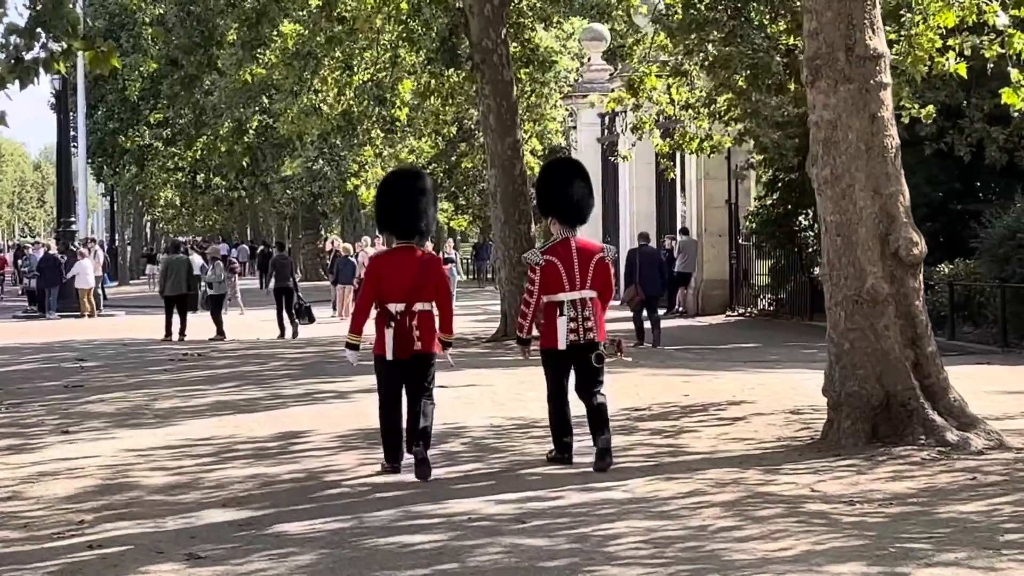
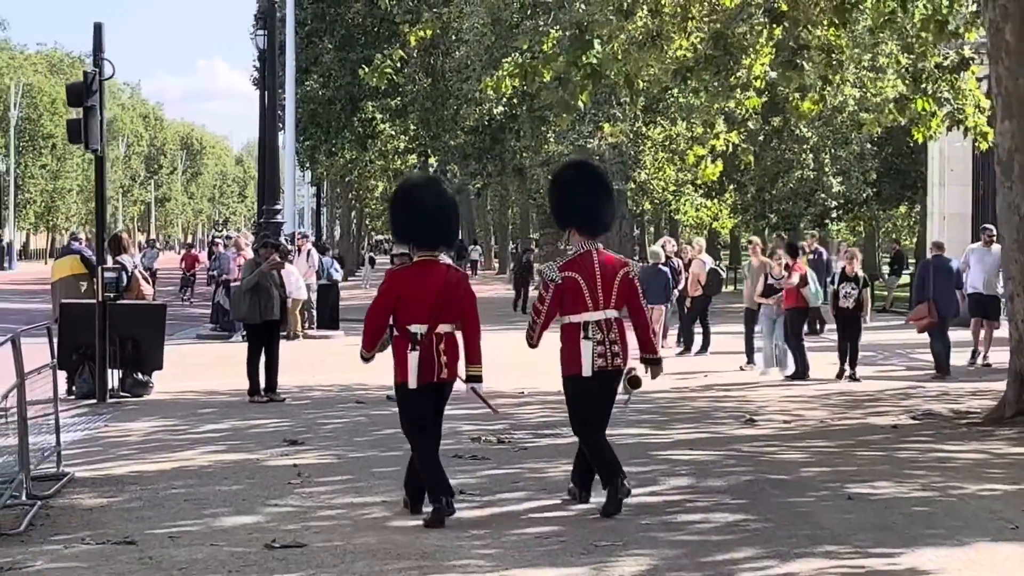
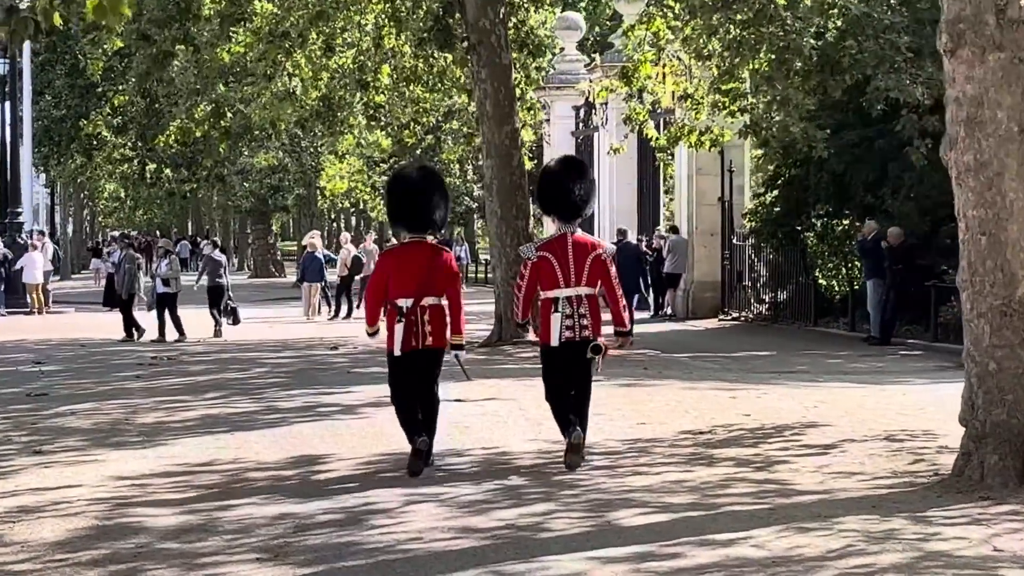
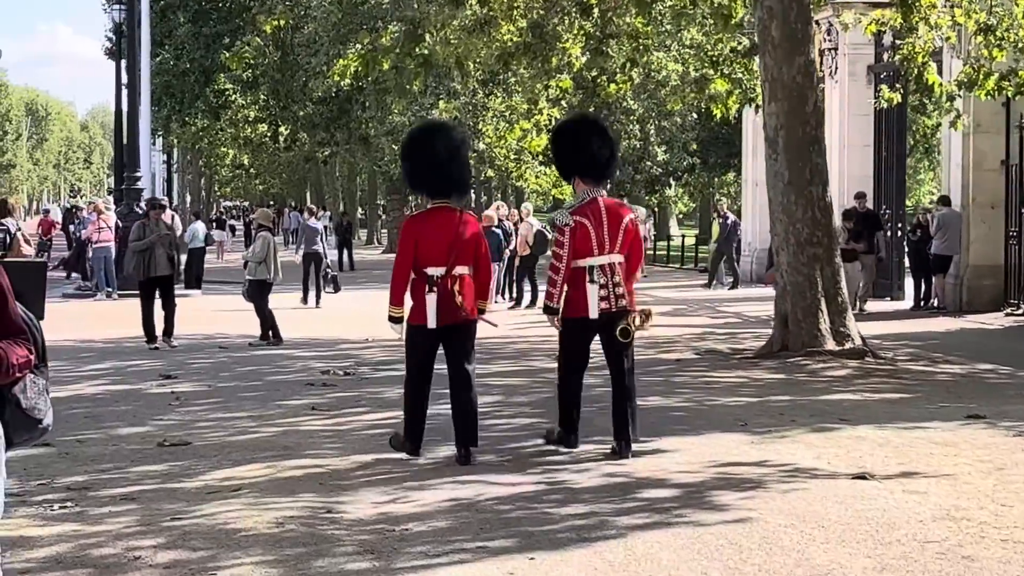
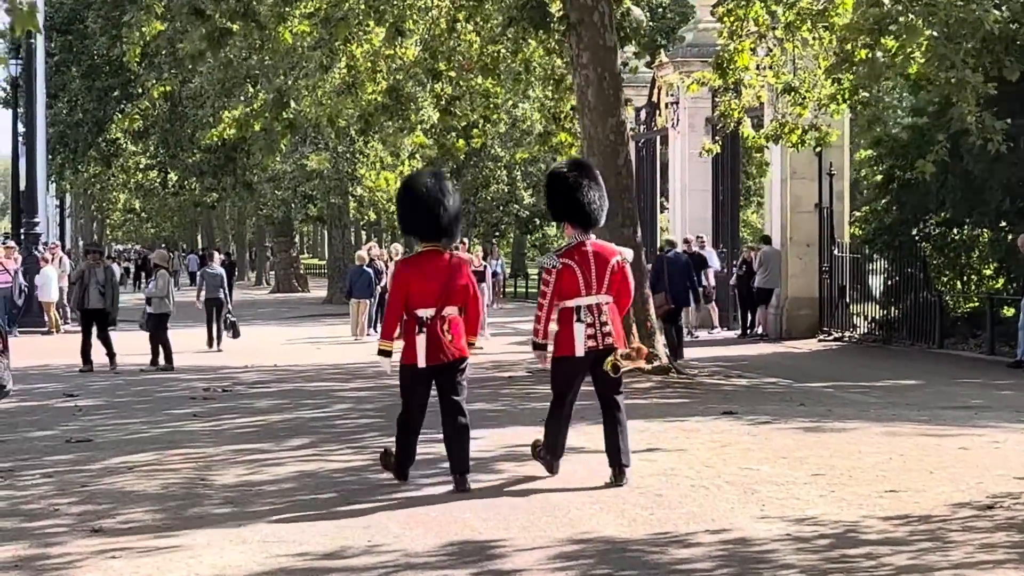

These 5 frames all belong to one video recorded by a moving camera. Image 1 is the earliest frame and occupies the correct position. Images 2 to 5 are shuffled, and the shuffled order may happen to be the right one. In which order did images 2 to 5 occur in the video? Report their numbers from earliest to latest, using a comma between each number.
3, 5, 4, 2
